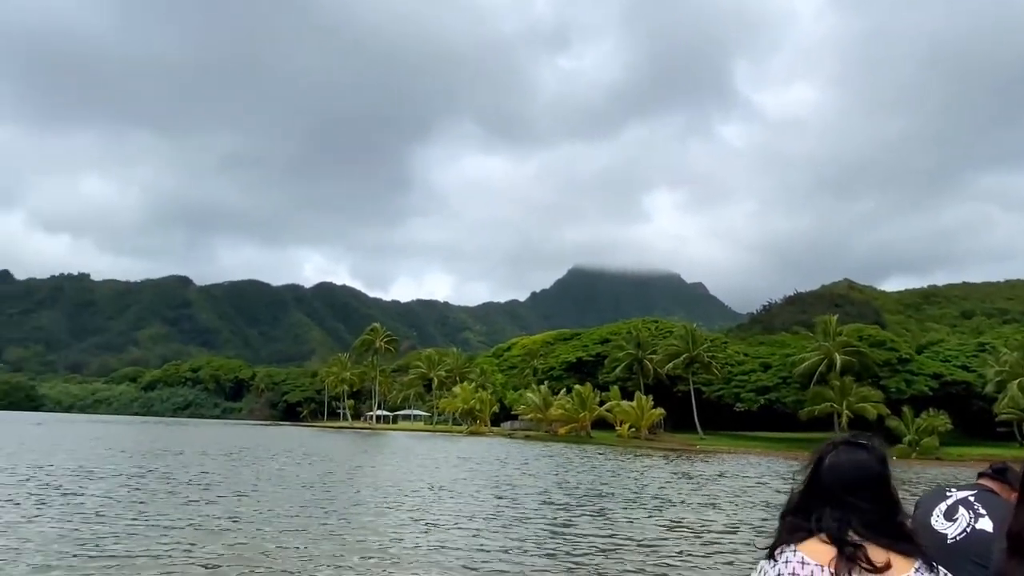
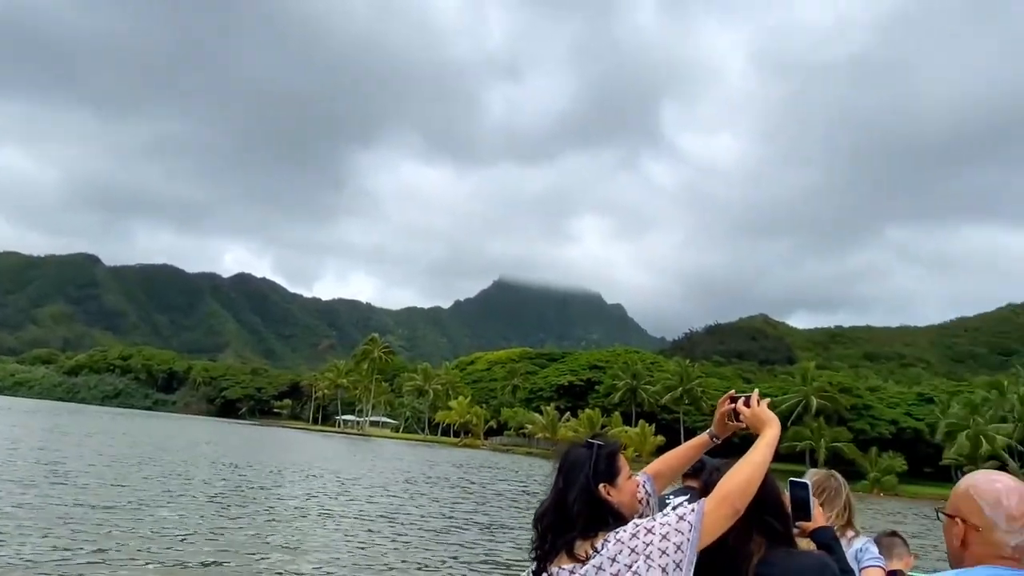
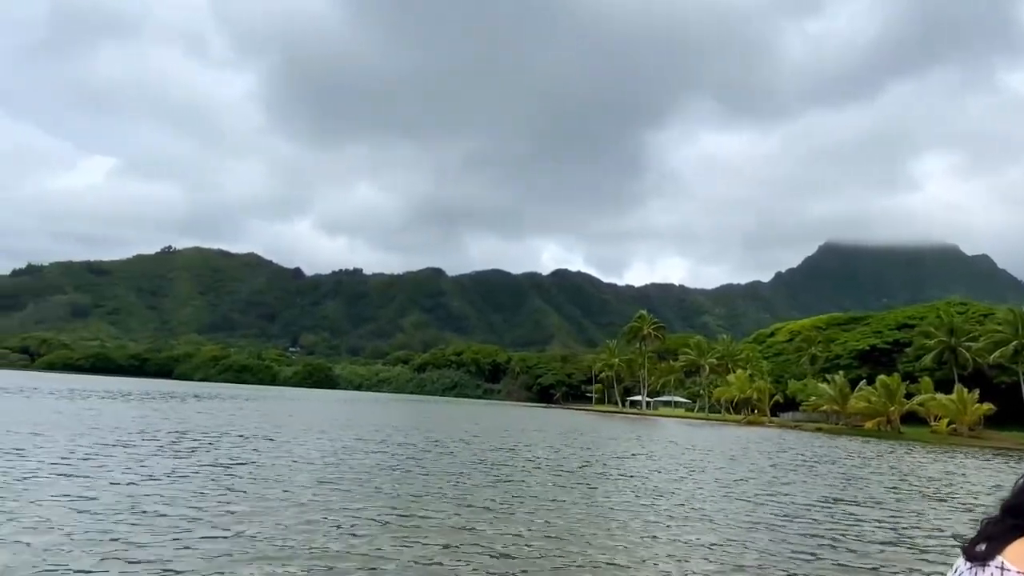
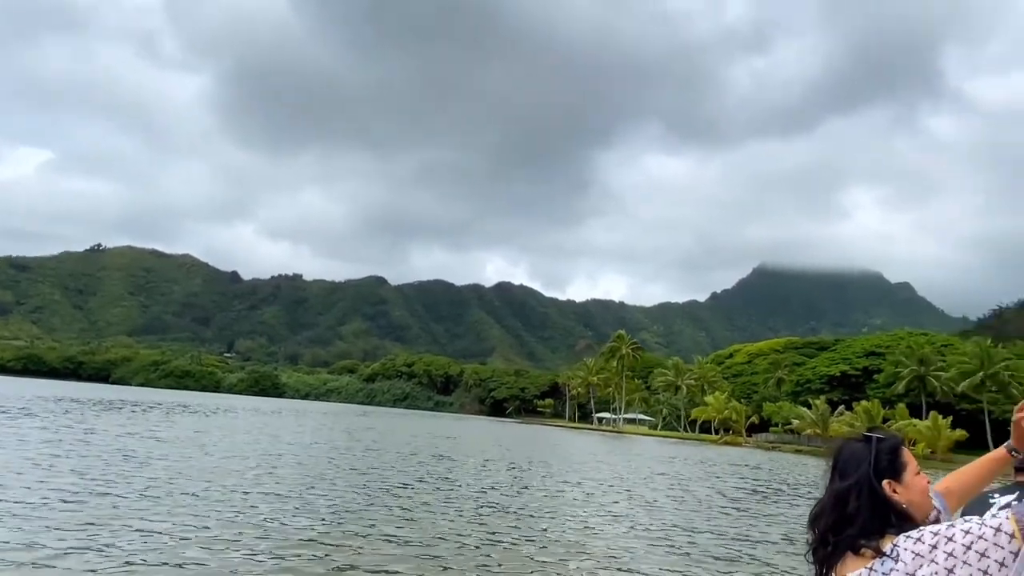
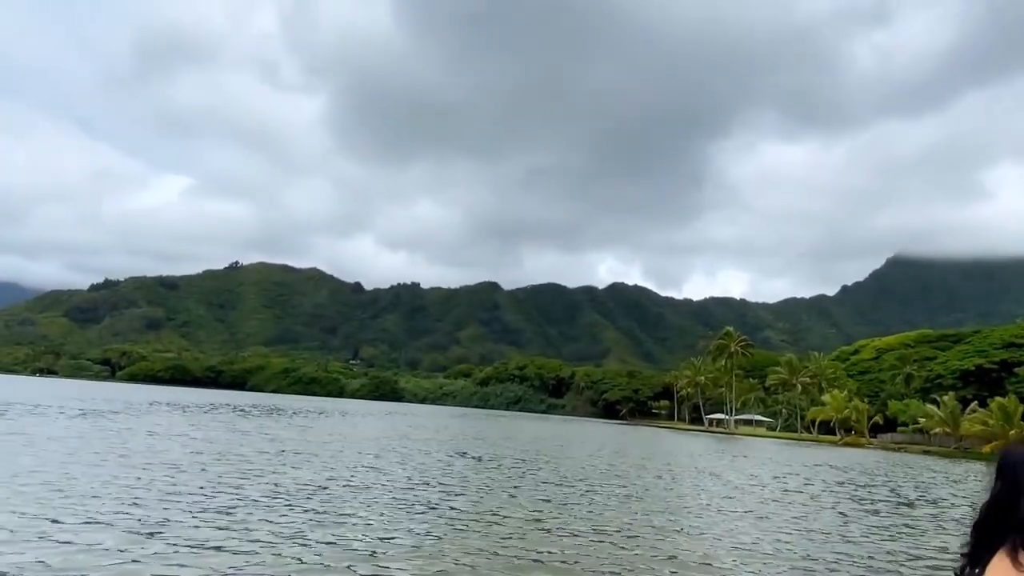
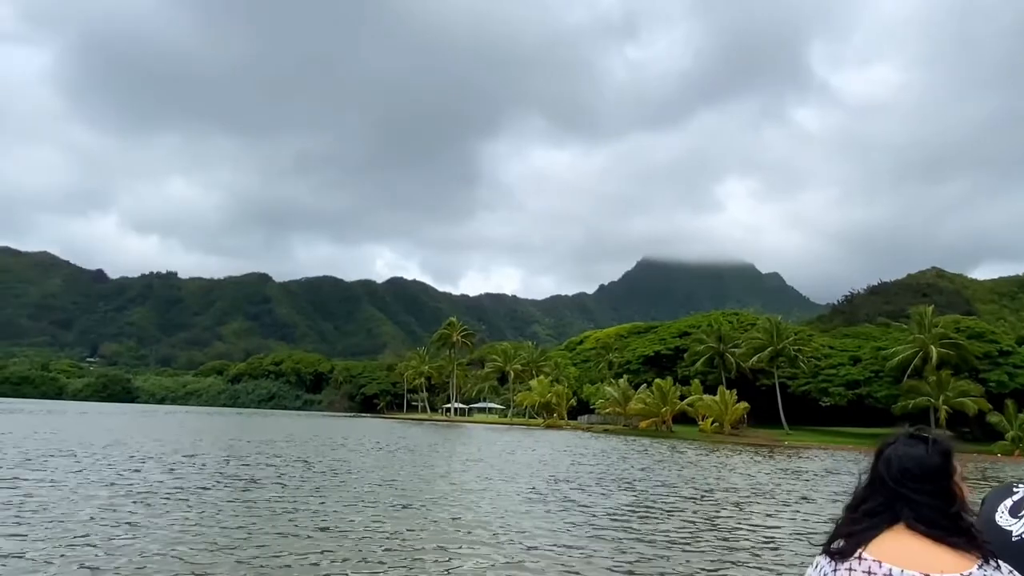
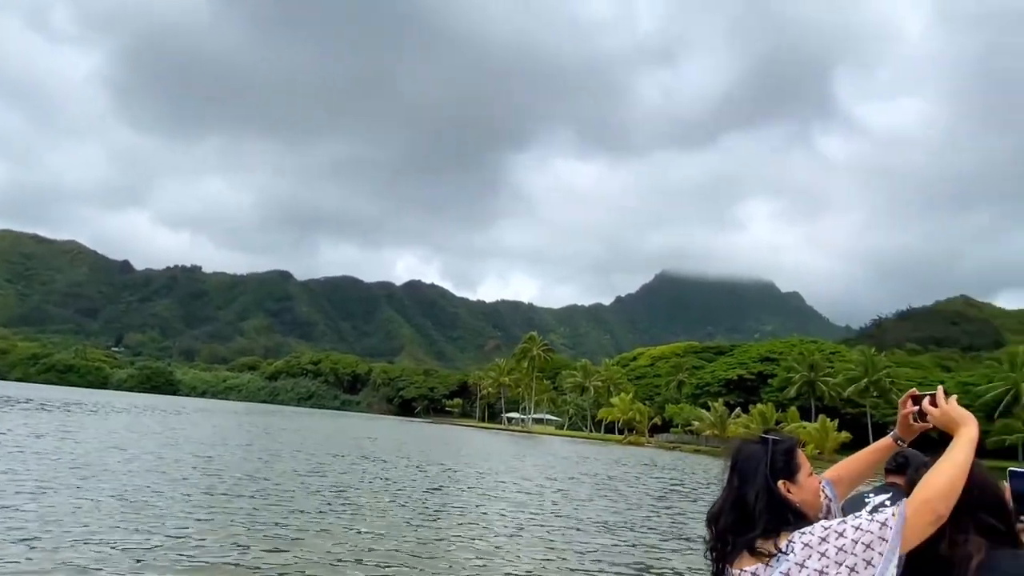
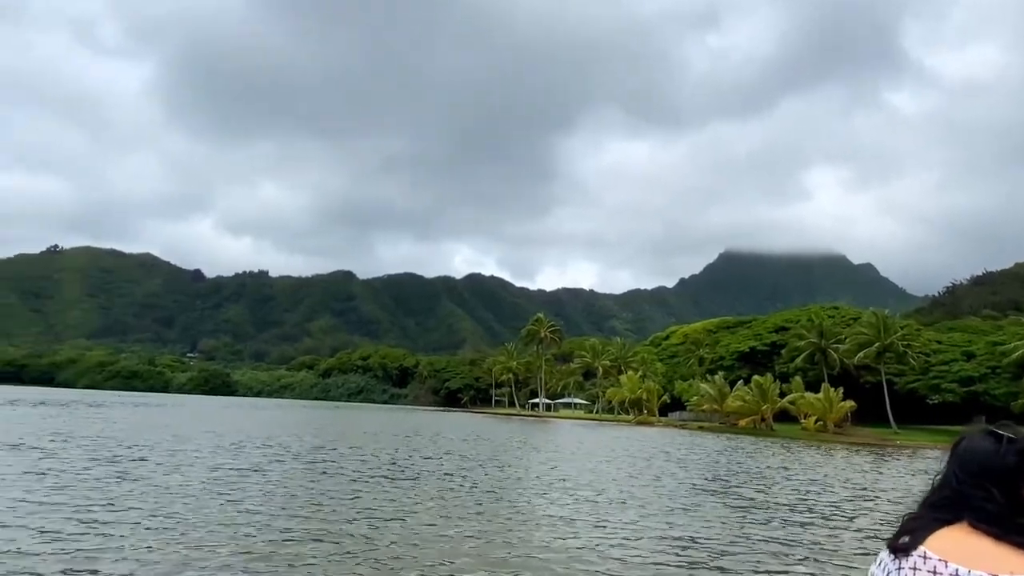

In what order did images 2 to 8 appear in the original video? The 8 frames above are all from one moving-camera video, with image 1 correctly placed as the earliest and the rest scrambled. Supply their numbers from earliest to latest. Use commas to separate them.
6, 8, 3, 5, 4, 7, 2
